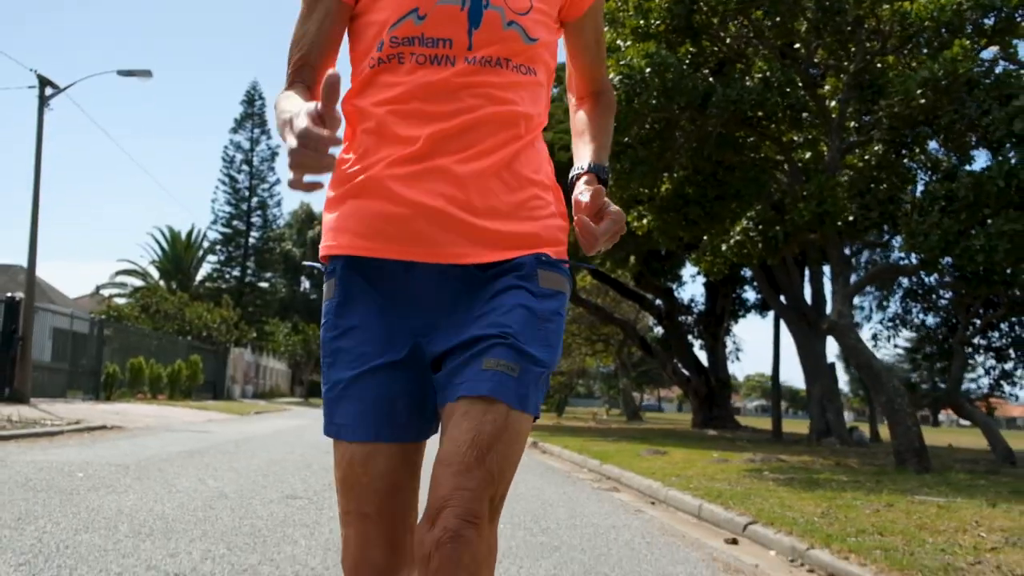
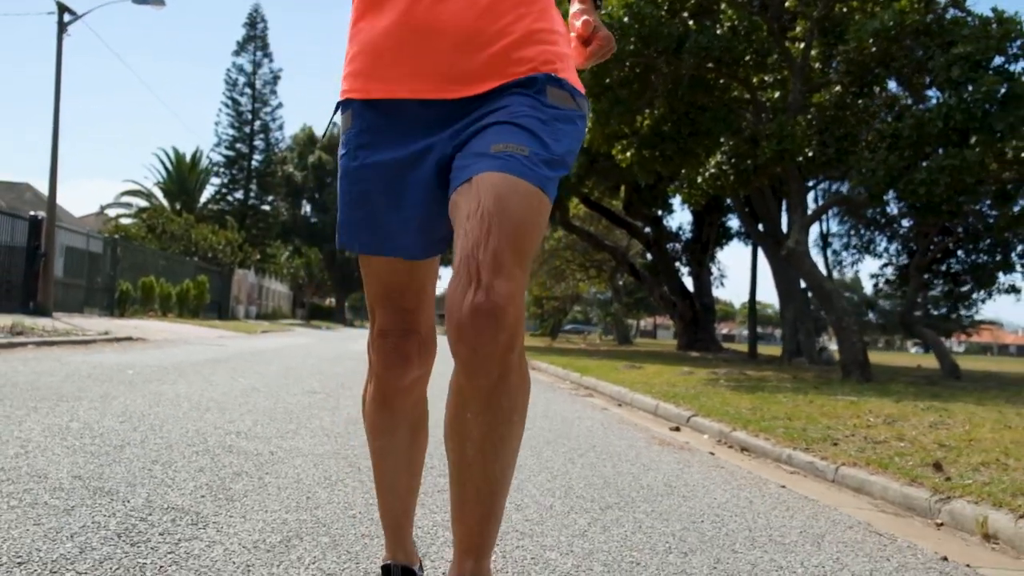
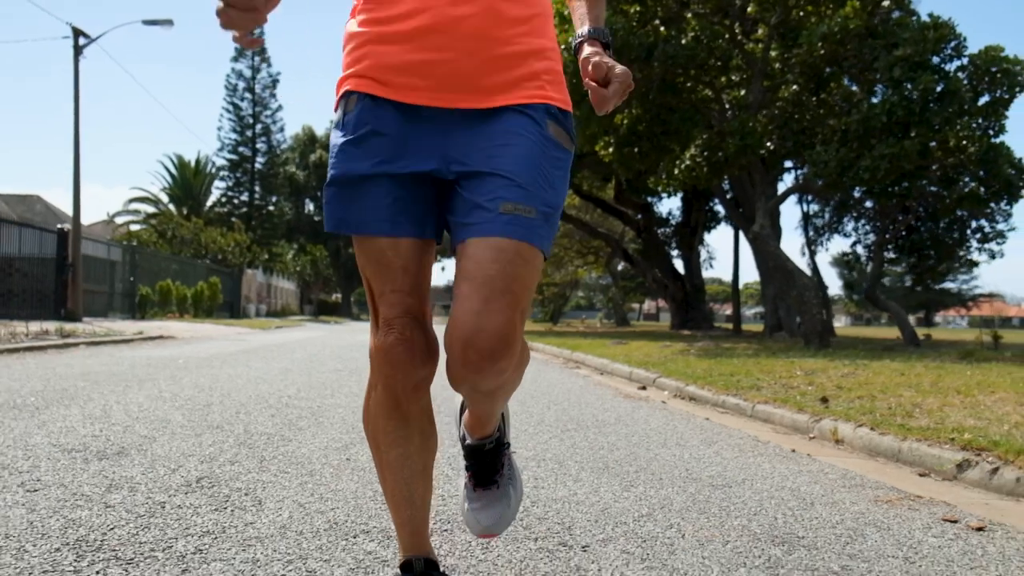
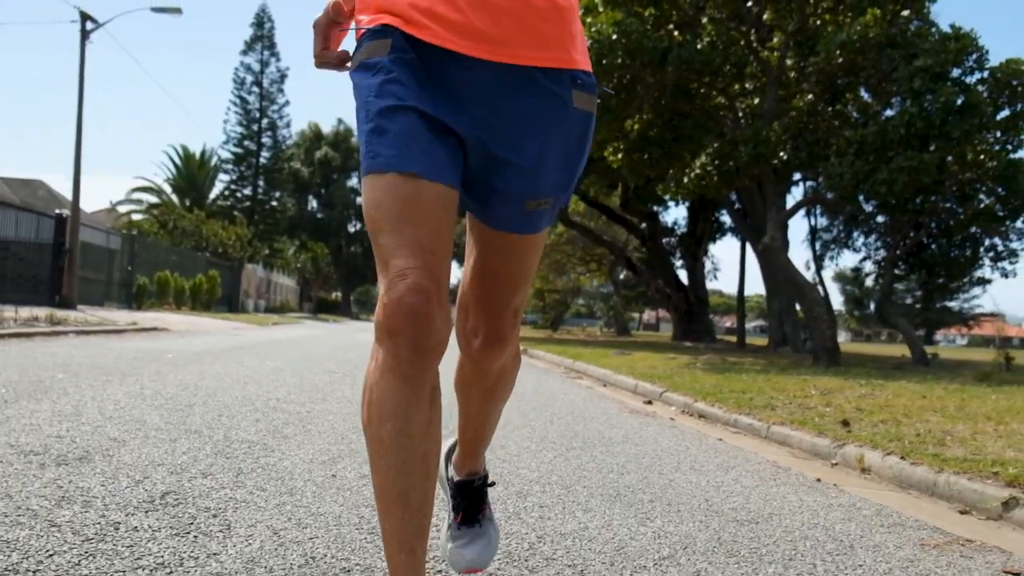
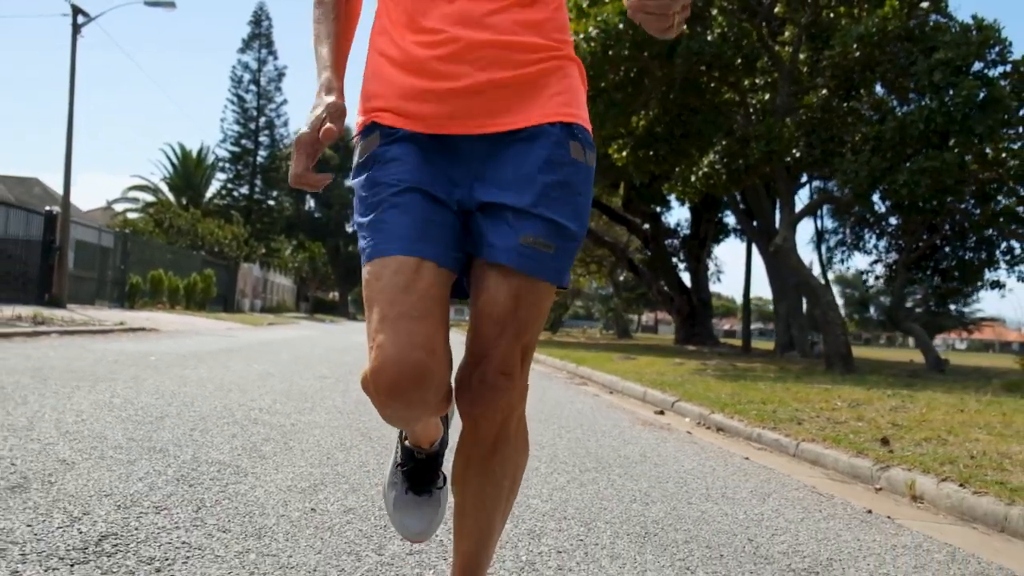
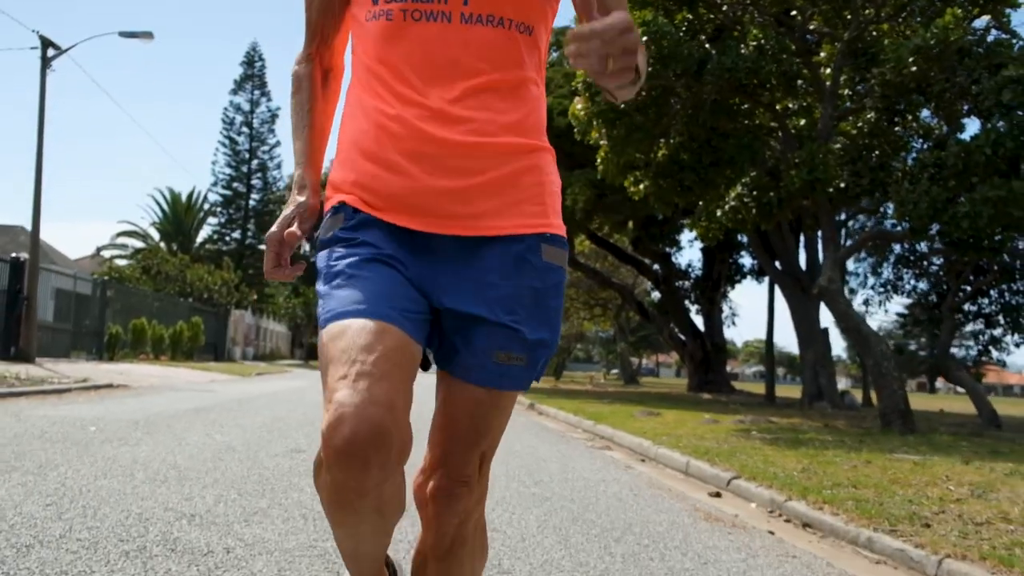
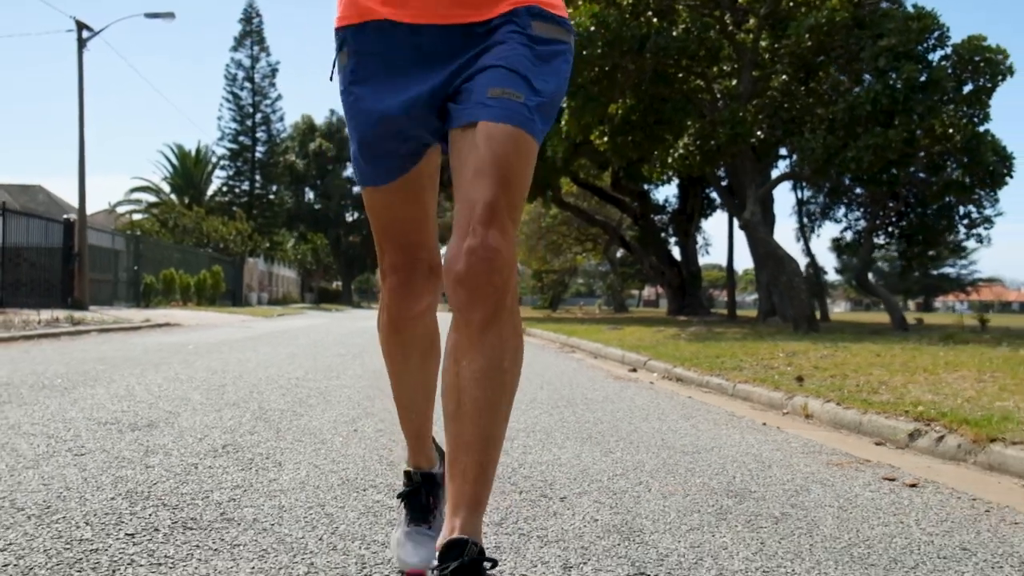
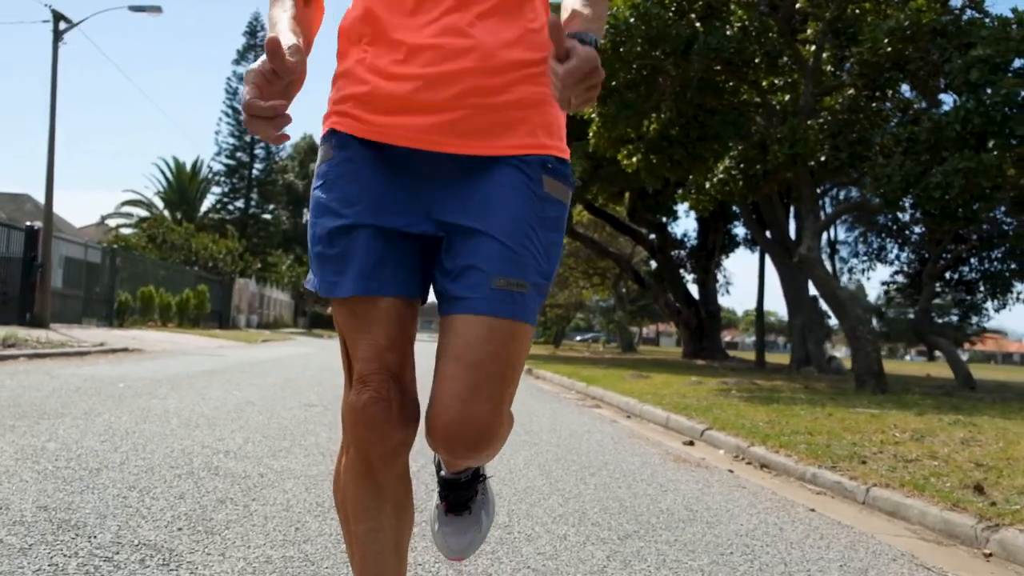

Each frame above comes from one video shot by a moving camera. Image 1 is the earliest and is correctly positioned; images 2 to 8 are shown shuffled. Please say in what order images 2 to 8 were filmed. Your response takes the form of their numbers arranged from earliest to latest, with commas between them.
6, 8, 2, 5, 4, 3, 7
